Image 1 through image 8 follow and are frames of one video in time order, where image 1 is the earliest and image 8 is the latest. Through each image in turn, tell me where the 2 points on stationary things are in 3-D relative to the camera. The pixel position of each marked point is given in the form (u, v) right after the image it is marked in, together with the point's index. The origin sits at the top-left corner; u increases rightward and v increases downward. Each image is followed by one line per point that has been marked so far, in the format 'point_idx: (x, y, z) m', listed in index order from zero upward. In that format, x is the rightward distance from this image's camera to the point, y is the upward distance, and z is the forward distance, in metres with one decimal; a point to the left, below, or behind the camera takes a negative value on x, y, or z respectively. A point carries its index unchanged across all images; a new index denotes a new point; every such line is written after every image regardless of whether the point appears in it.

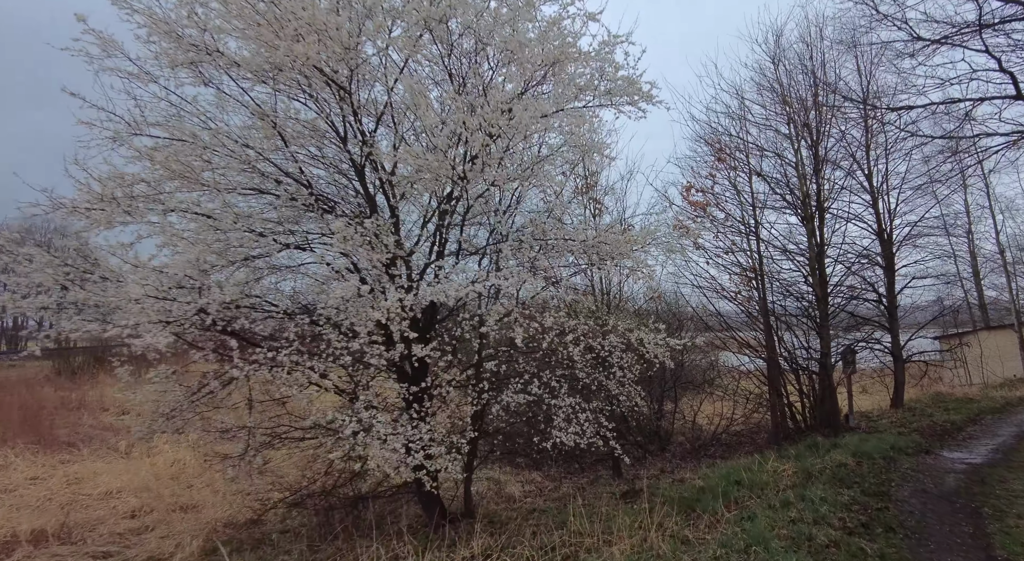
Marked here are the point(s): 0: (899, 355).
0: (+11.0, -2.2, +16.3) m
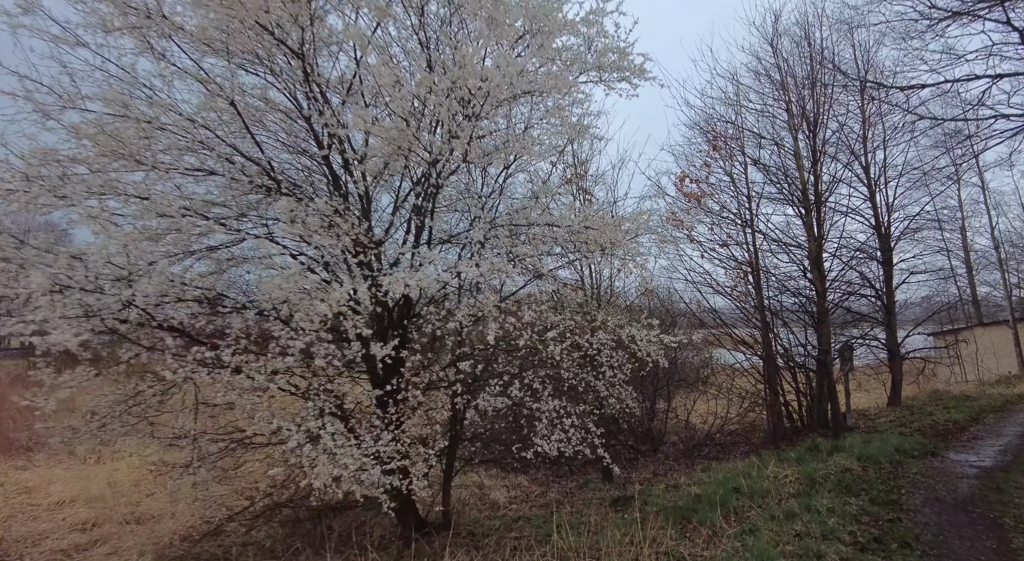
0: (+10.7, -2.0, +15.9) m
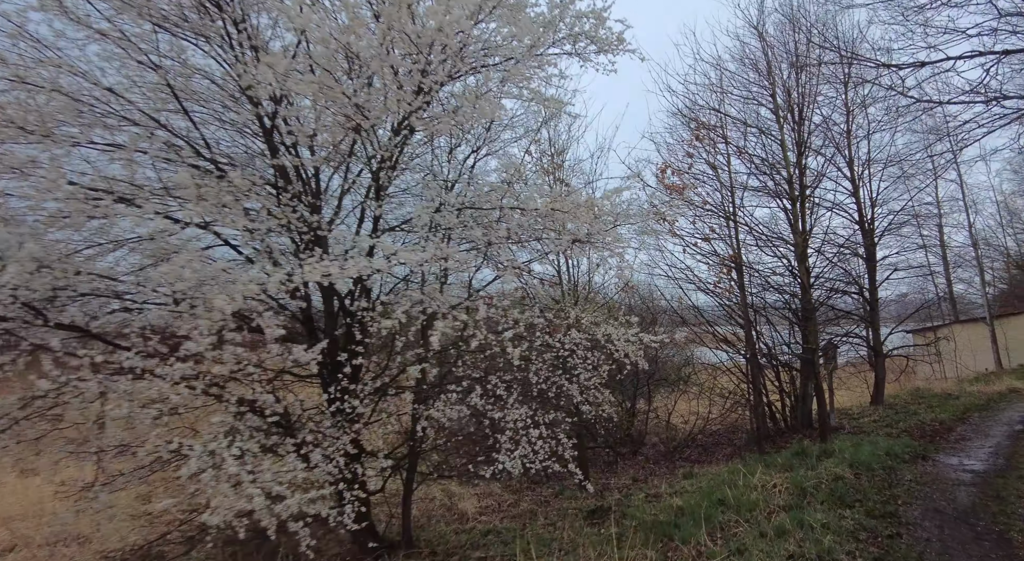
0: (+10.0, -1.9, +15.6) m
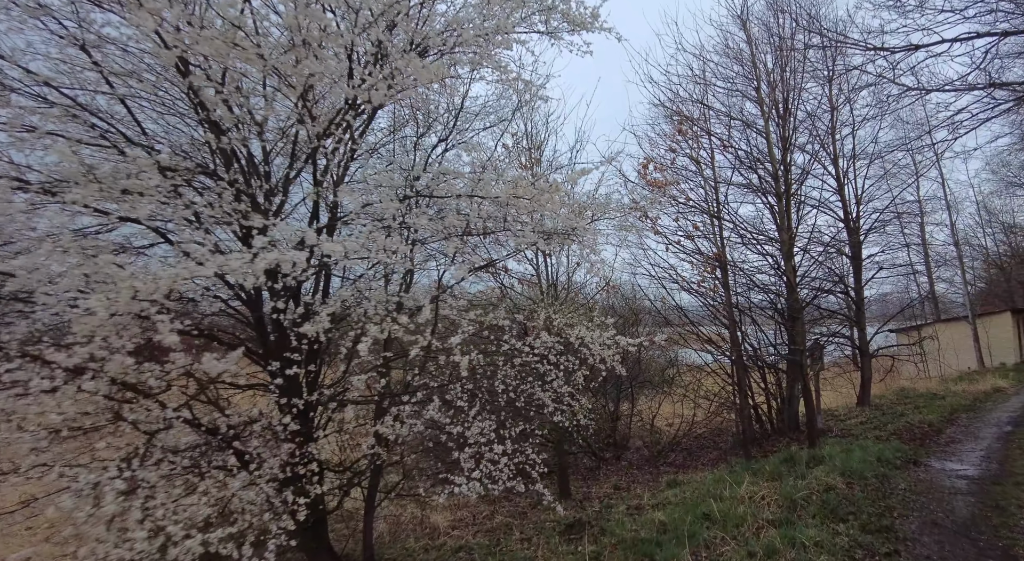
0: (+9.5, -1.9, +15.3) m
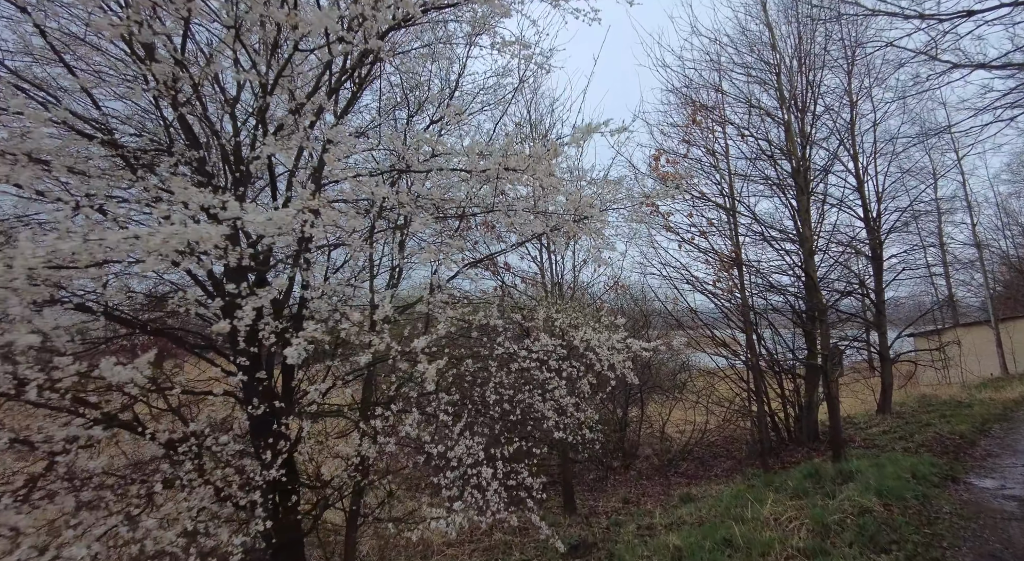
0: (+9.6, -1.9, +14.5) m
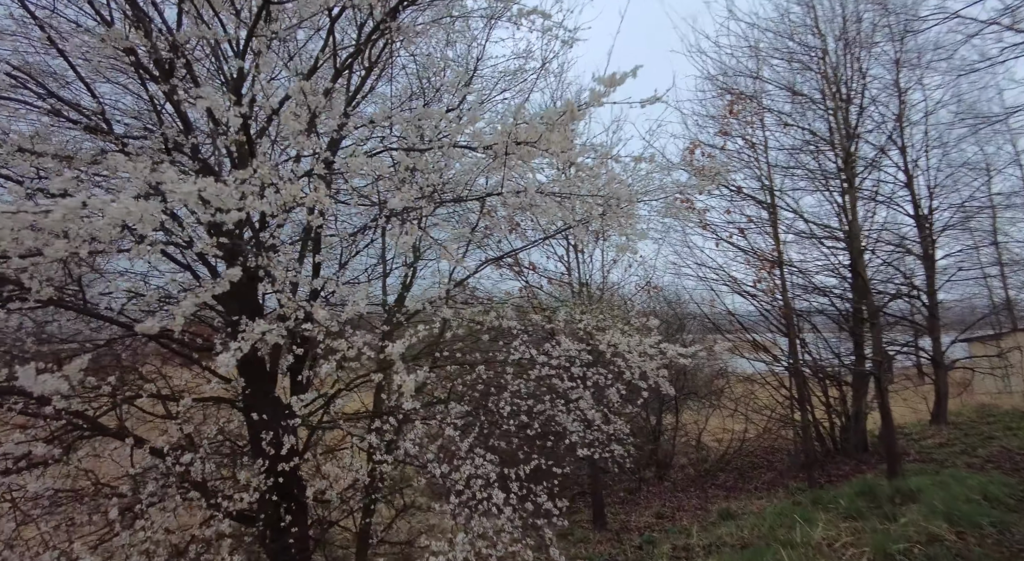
0: (+10.3, -1.9, +13.5) m
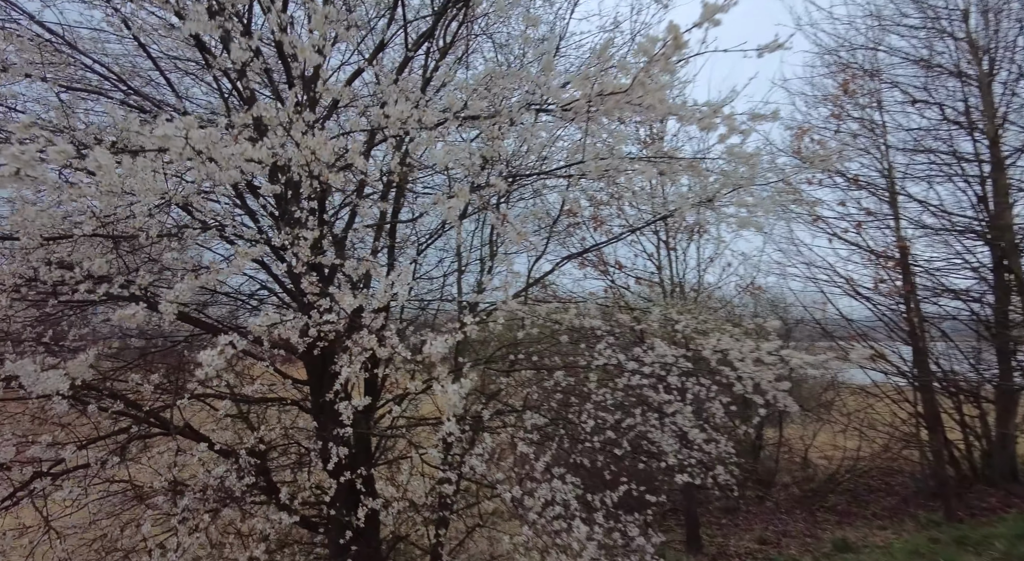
0: (+12.1, -2.0, +11.4) m
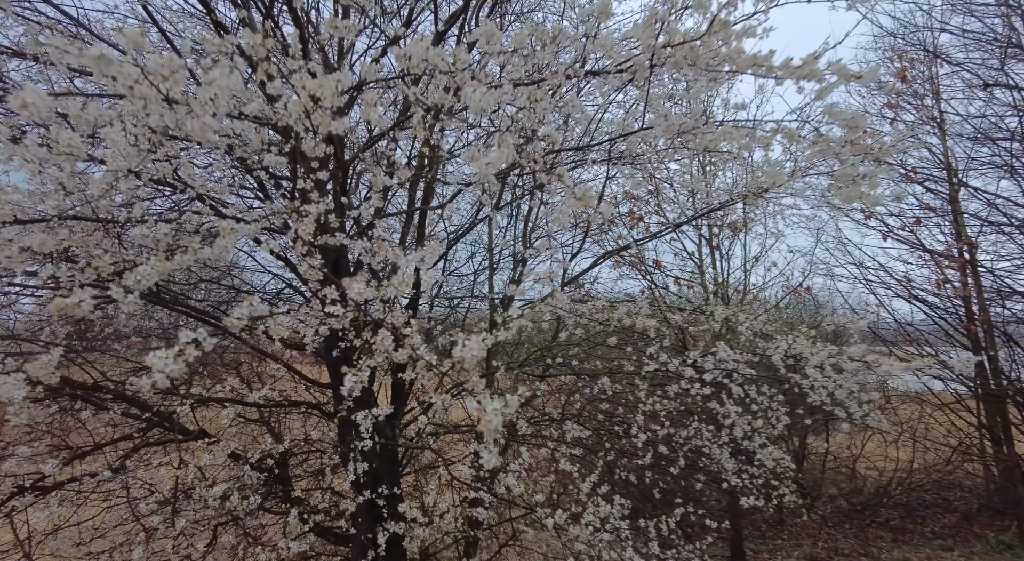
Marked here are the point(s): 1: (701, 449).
0: (+12.7, -2.0, +10.5) m
1: (+1.5, -1.3, +4.3) m
